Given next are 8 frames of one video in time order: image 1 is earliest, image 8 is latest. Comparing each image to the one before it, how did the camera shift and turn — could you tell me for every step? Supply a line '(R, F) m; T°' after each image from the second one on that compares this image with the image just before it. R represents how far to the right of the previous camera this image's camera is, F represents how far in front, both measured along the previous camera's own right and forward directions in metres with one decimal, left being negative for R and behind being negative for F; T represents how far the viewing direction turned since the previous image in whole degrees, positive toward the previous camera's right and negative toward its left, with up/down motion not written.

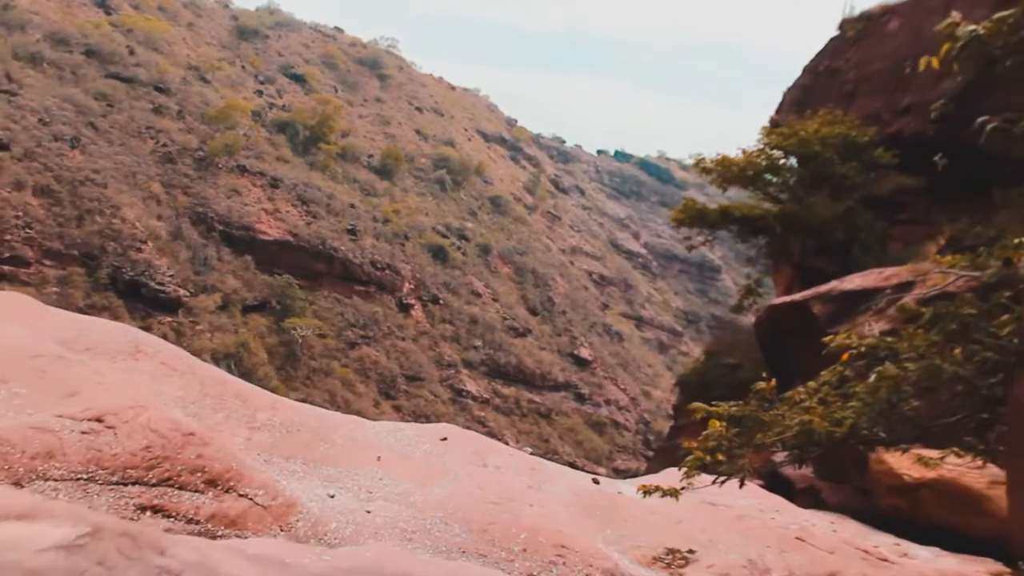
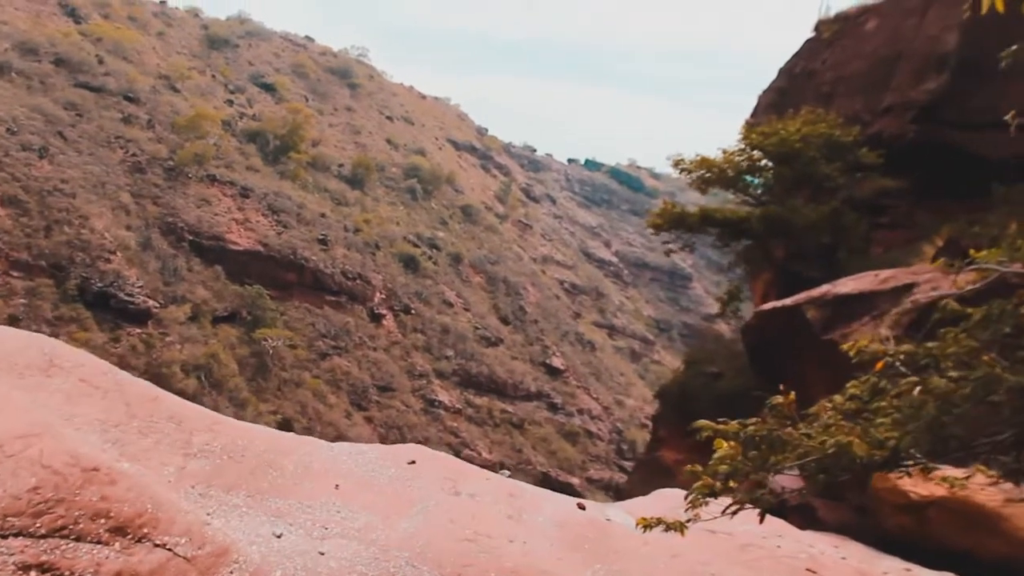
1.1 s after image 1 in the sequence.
(0.0, +0.6) m; +2°
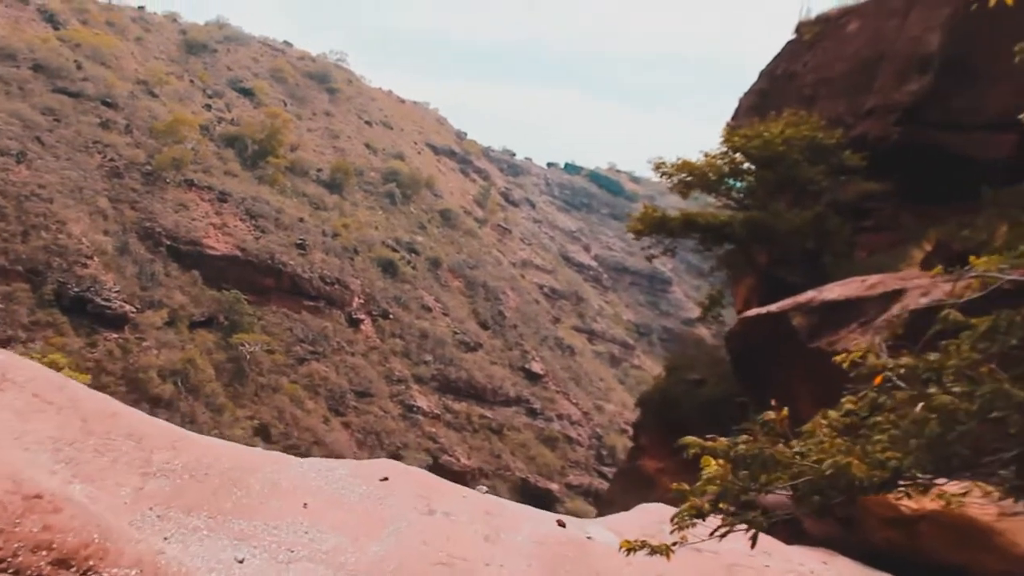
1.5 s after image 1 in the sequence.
(0.0, +0.2) m; +2°
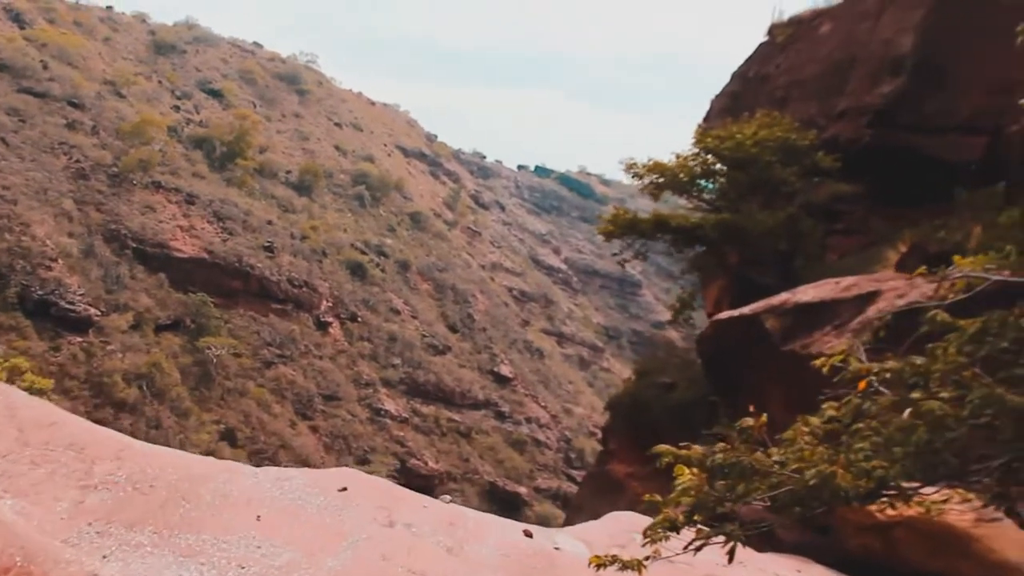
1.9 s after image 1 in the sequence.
(0.0, +0.2) m; +2°
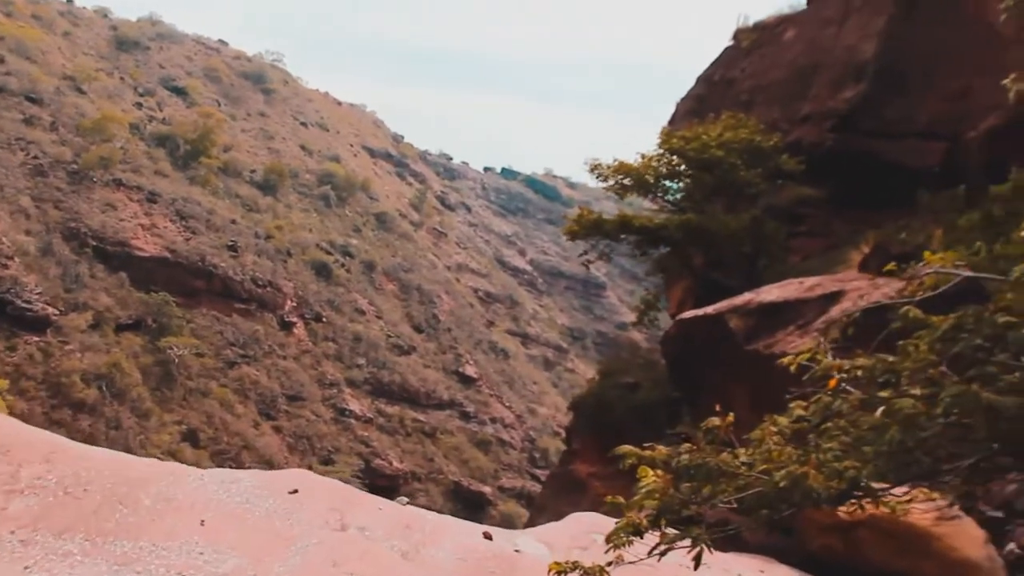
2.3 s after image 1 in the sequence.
(0.0, +0.2) m; +3°
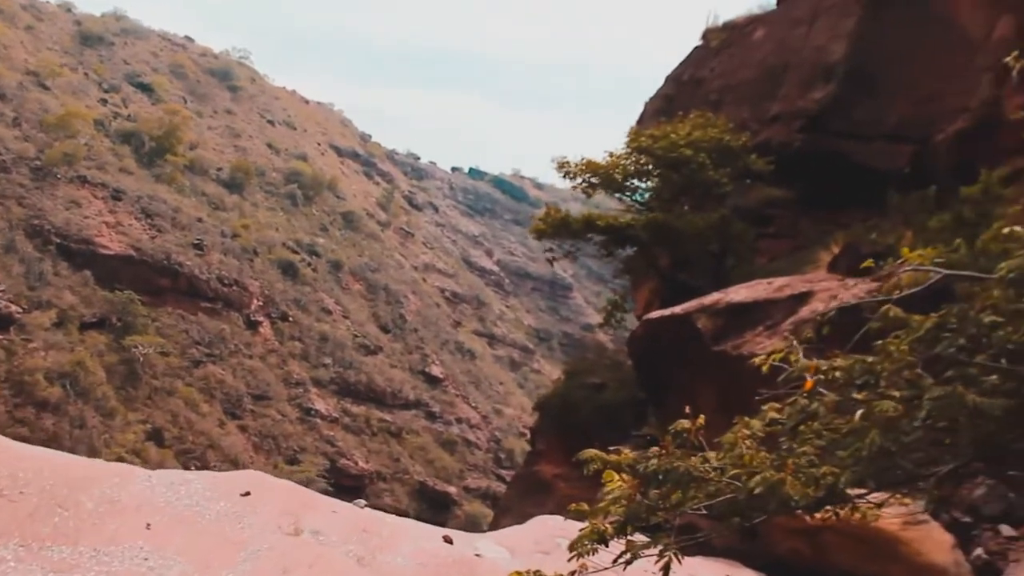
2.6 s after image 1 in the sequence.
(0.0, +0.1) m; +2°
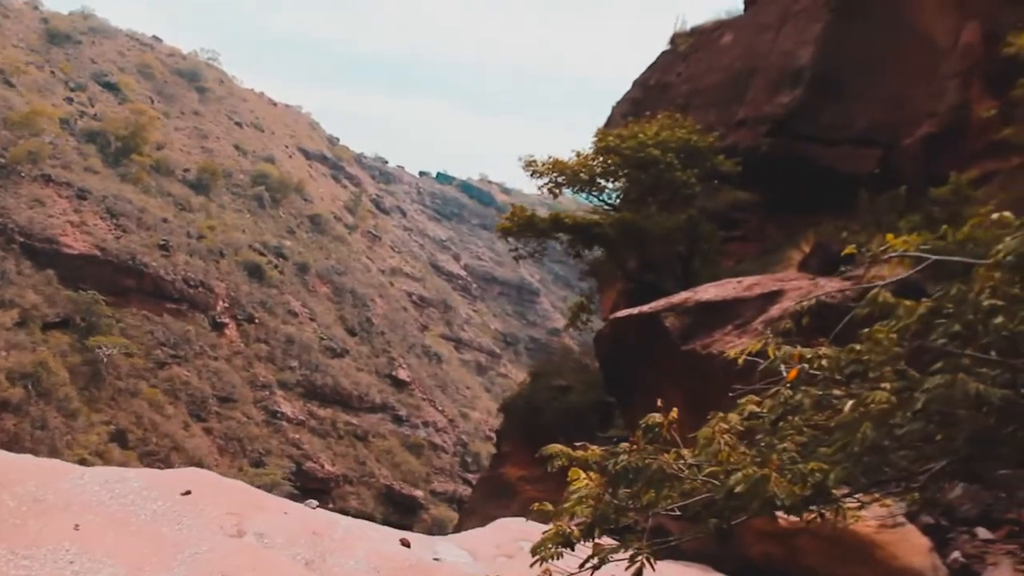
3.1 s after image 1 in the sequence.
(0.0, +0.2) m; +2°
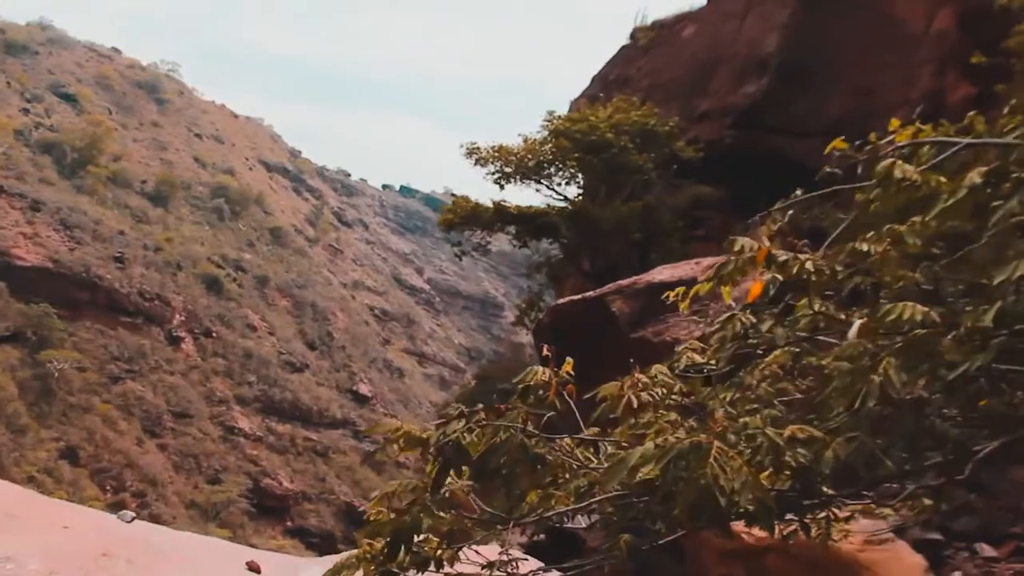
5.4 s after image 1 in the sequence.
(+0.2, +0.8) m; +3°
